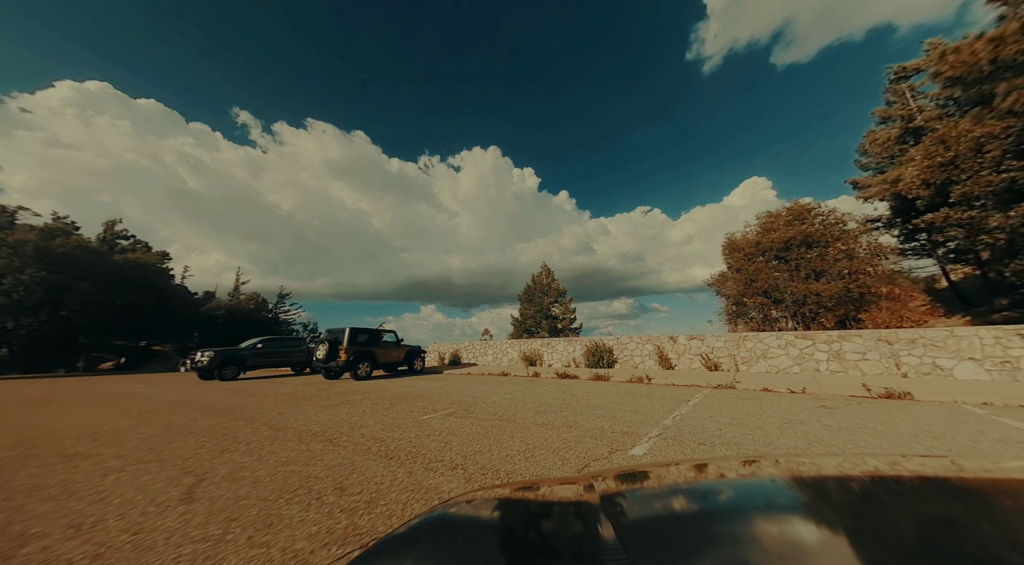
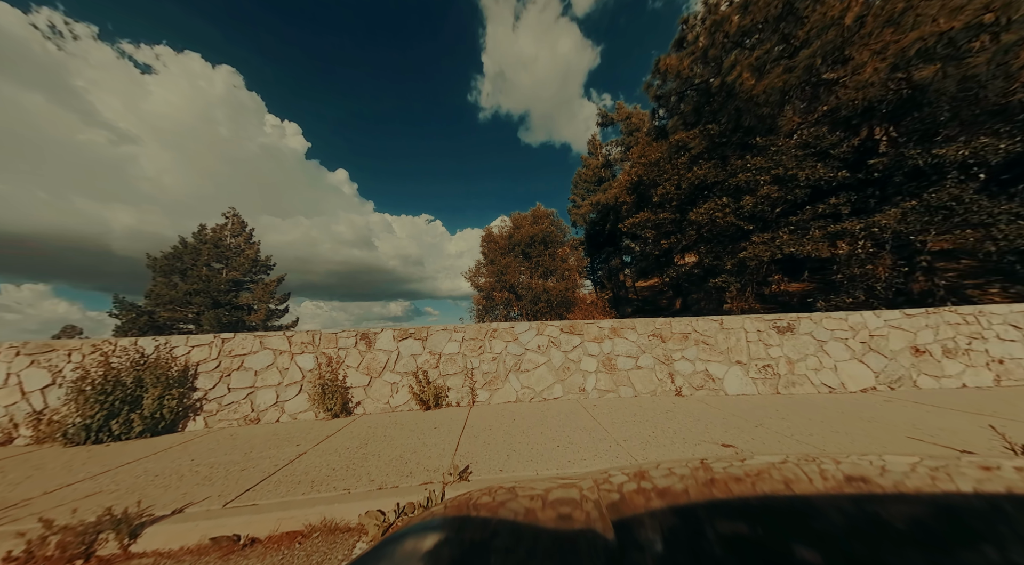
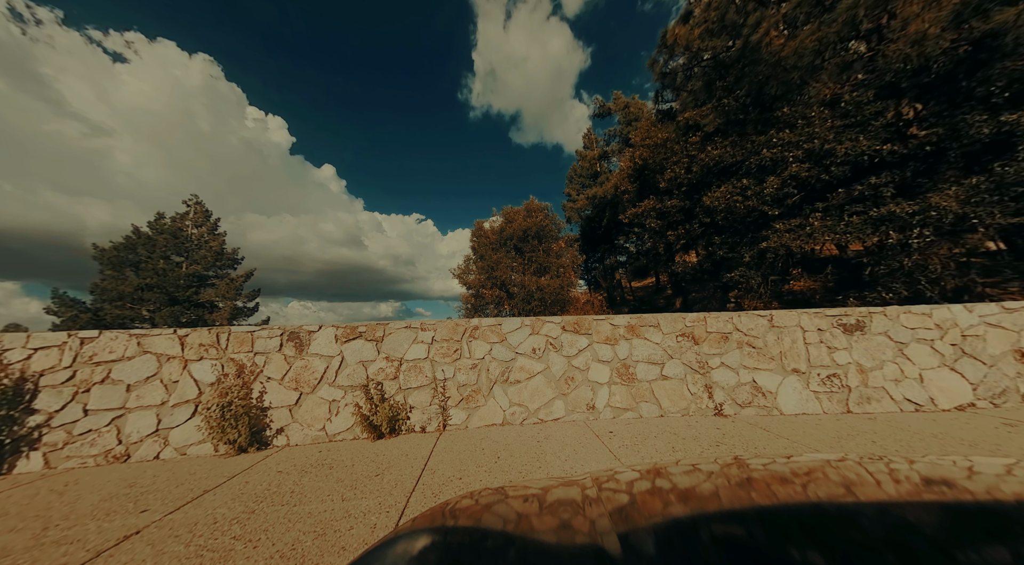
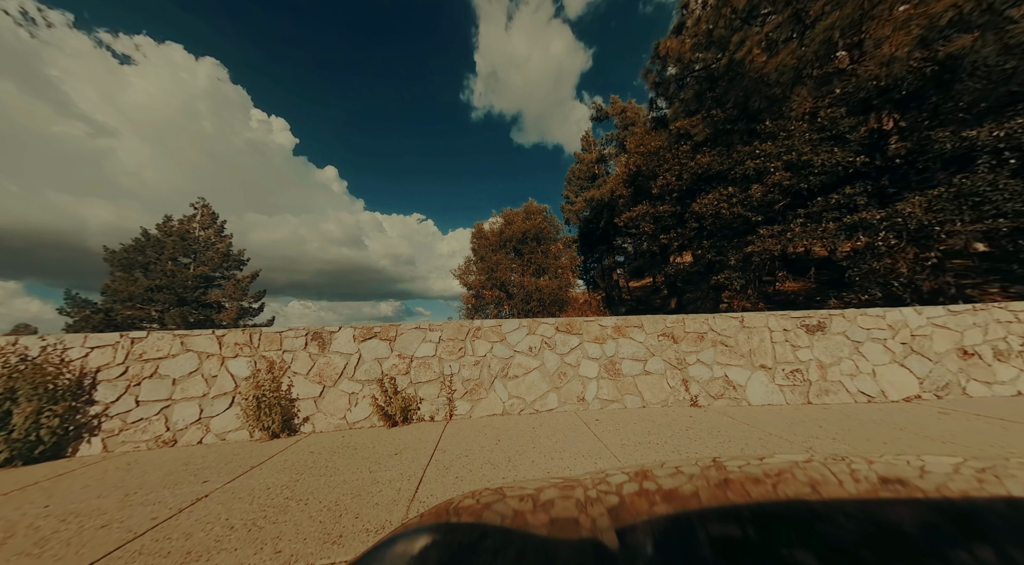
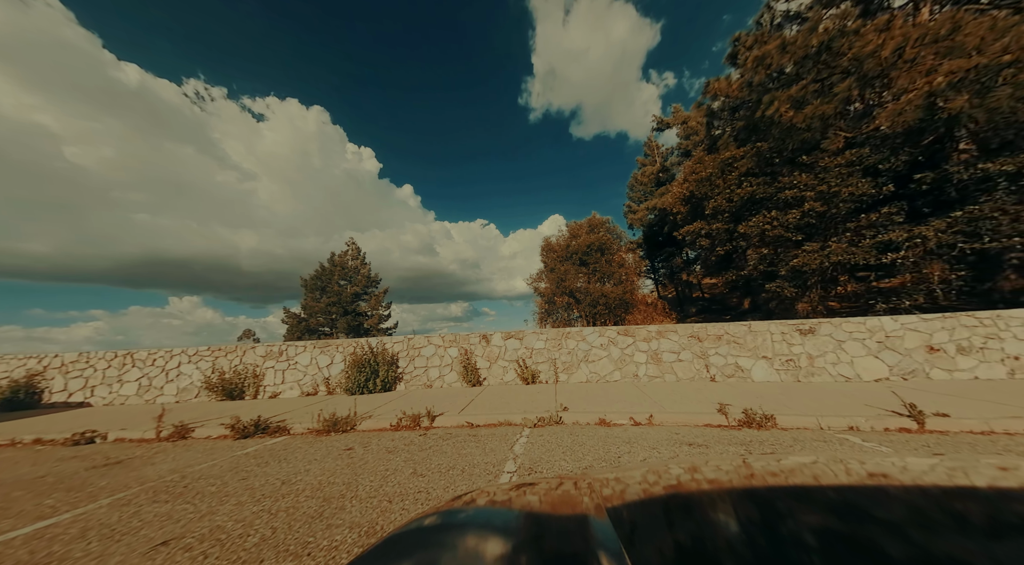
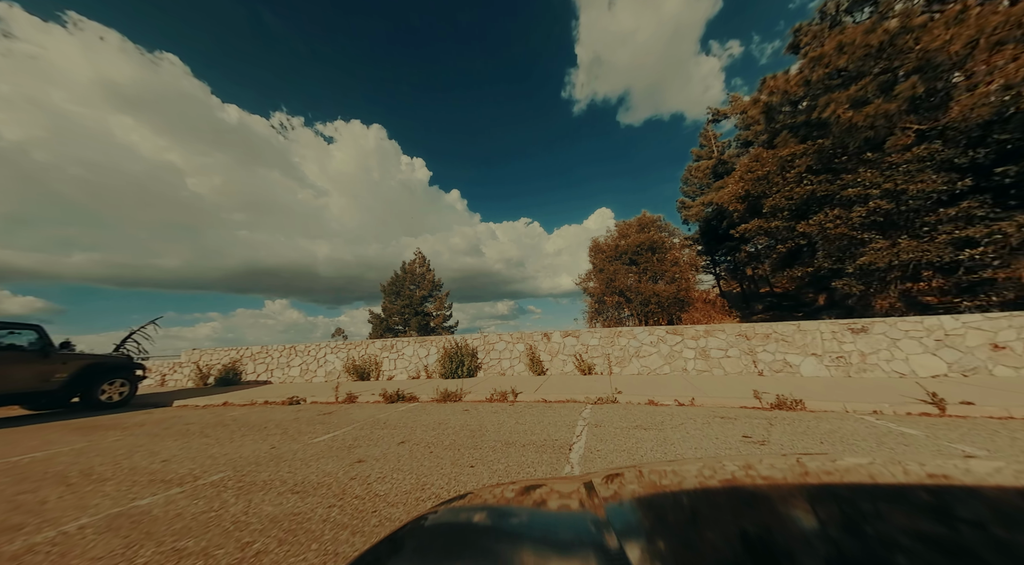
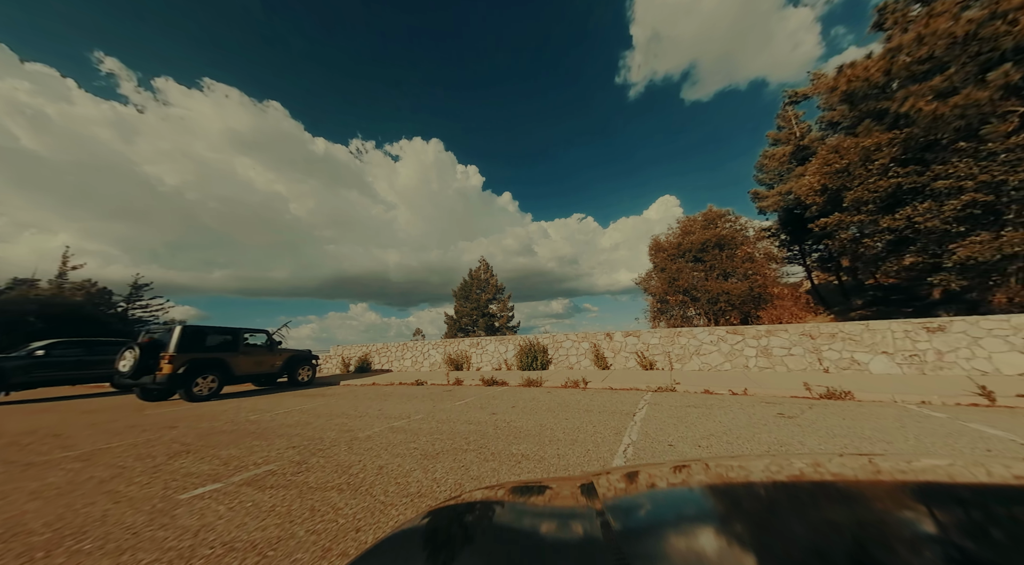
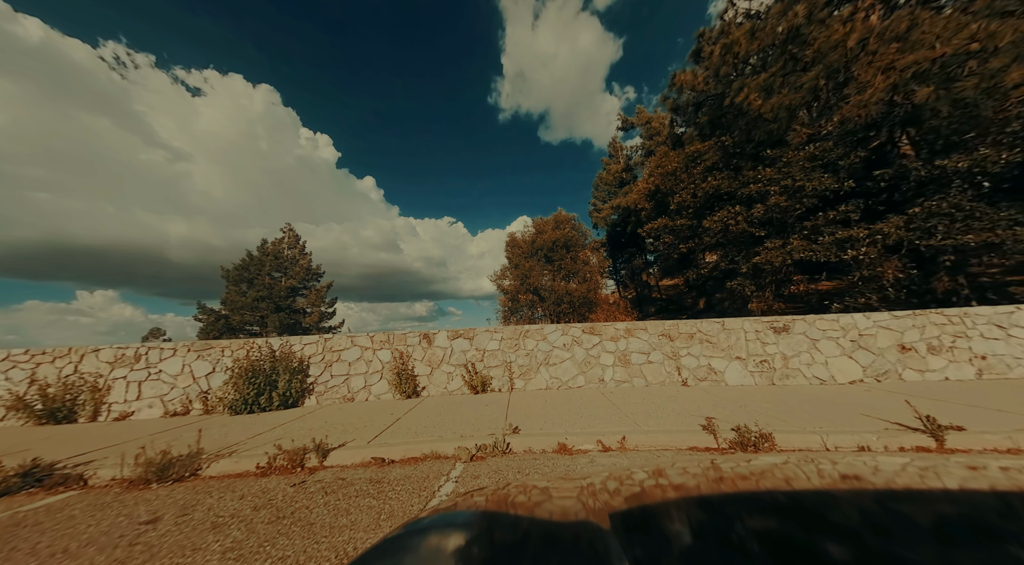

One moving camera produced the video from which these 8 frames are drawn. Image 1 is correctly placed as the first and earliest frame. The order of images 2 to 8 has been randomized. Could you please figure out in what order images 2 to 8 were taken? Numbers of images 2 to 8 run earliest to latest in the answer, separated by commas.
7, 6, 5, 8, 2, 4, 3
